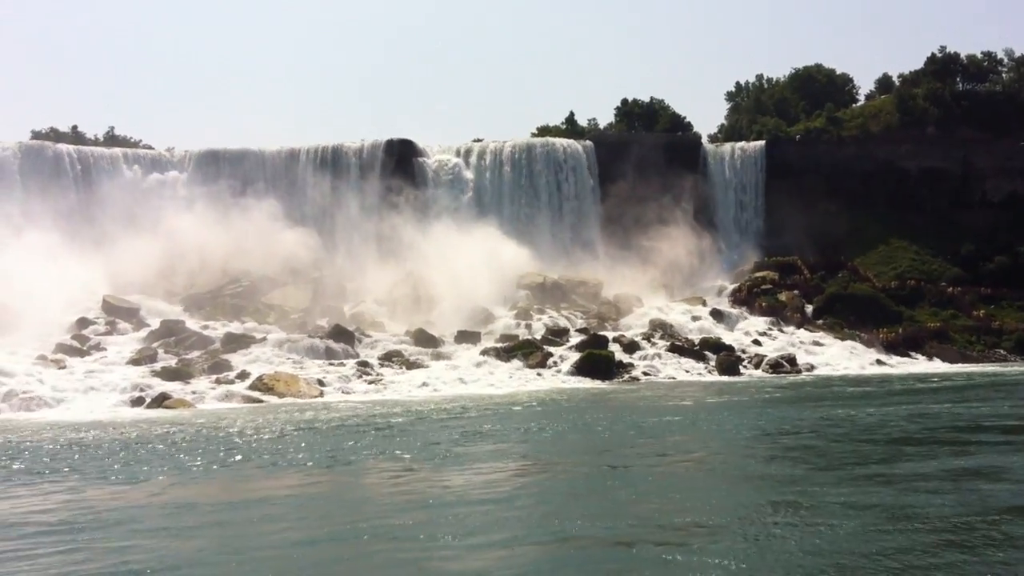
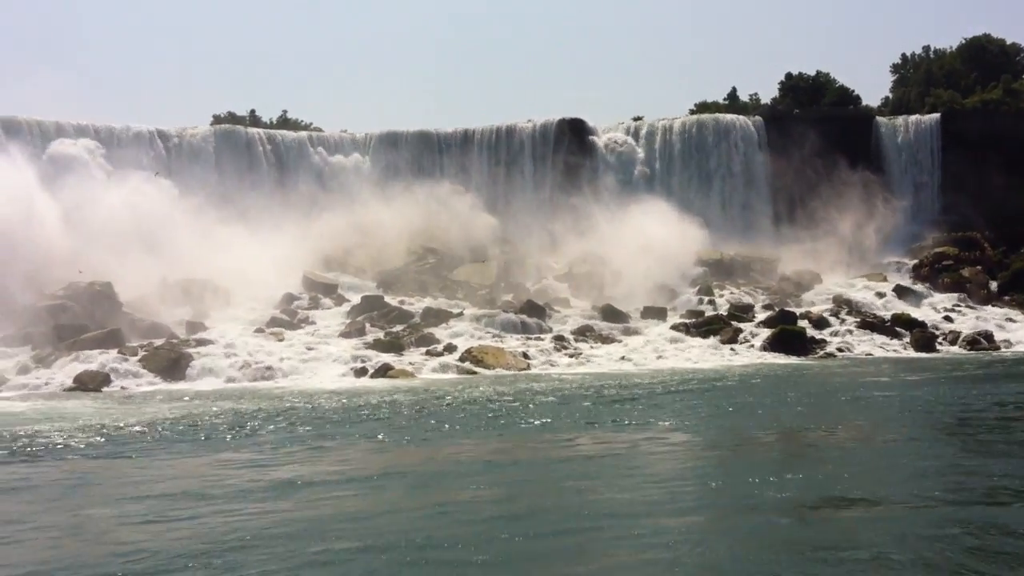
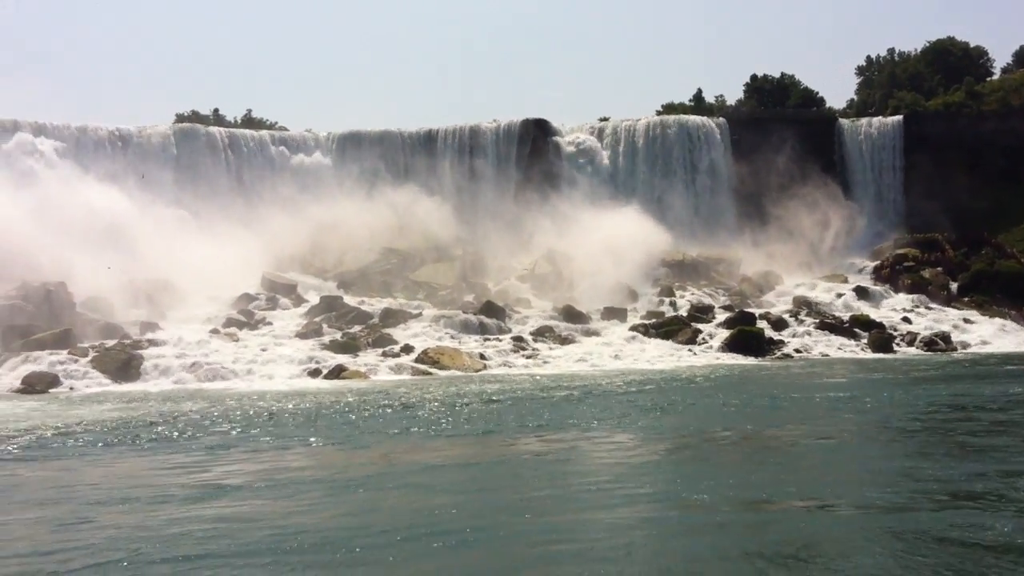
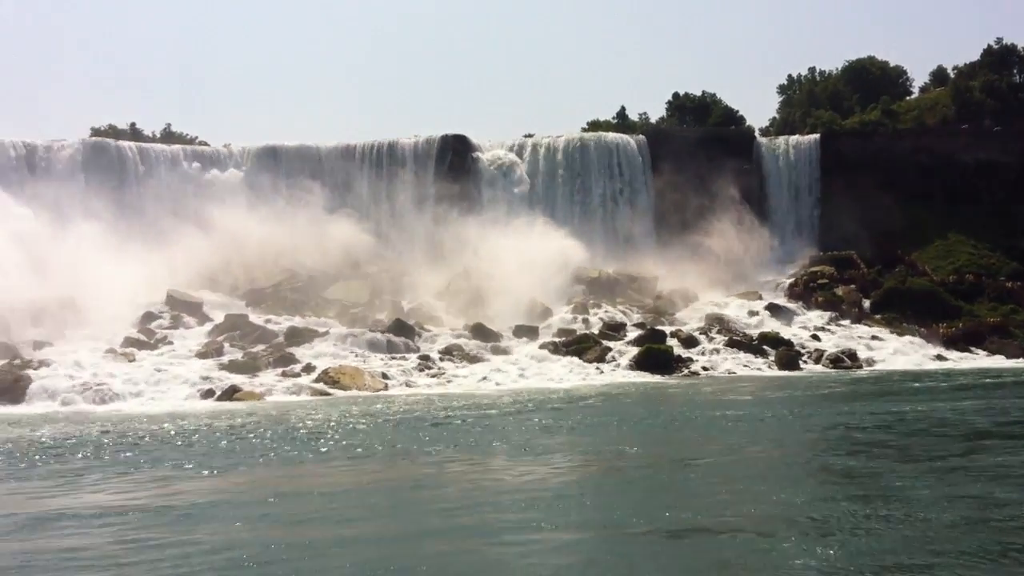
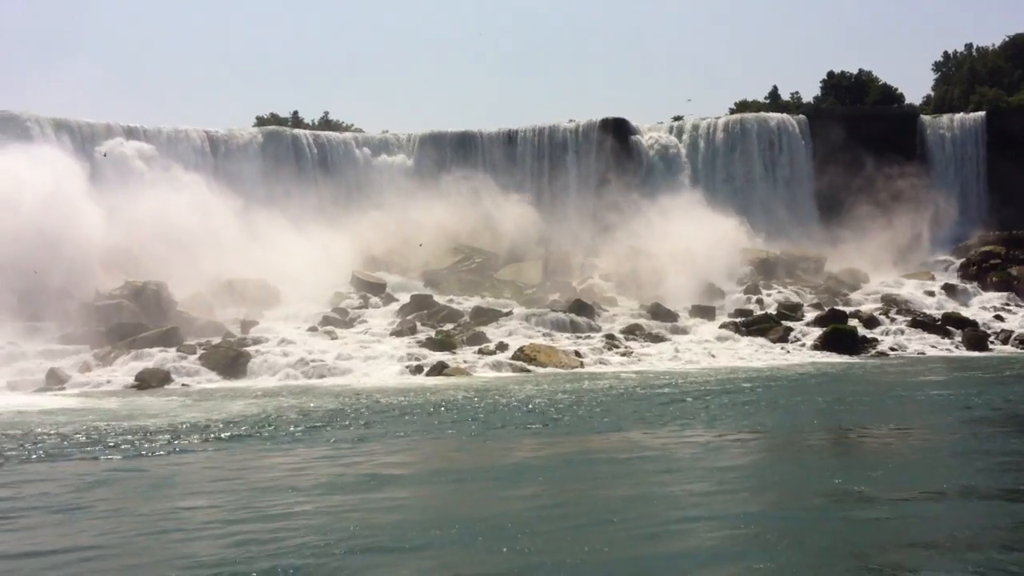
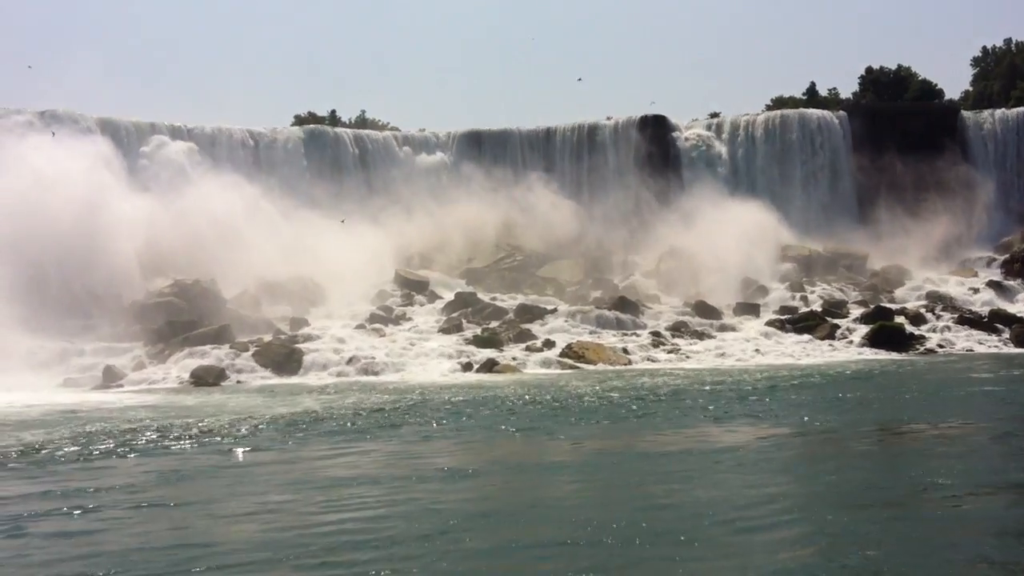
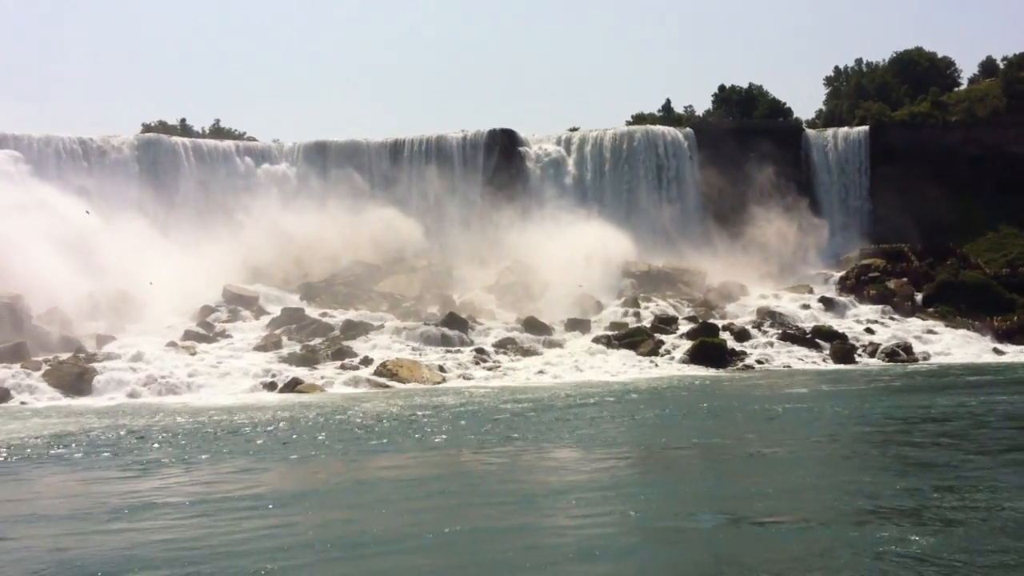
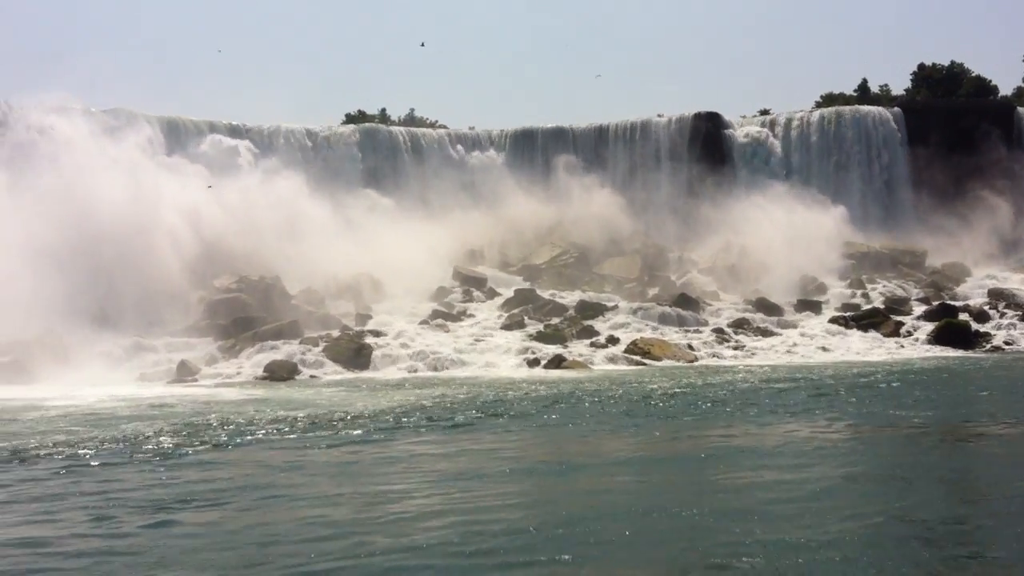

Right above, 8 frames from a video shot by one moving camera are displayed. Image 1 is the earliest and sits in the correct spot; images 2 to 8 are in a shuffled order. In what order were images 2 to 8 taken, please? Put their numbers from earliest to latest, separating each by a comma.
4, 7, 3, 2, 5, 6, 8
